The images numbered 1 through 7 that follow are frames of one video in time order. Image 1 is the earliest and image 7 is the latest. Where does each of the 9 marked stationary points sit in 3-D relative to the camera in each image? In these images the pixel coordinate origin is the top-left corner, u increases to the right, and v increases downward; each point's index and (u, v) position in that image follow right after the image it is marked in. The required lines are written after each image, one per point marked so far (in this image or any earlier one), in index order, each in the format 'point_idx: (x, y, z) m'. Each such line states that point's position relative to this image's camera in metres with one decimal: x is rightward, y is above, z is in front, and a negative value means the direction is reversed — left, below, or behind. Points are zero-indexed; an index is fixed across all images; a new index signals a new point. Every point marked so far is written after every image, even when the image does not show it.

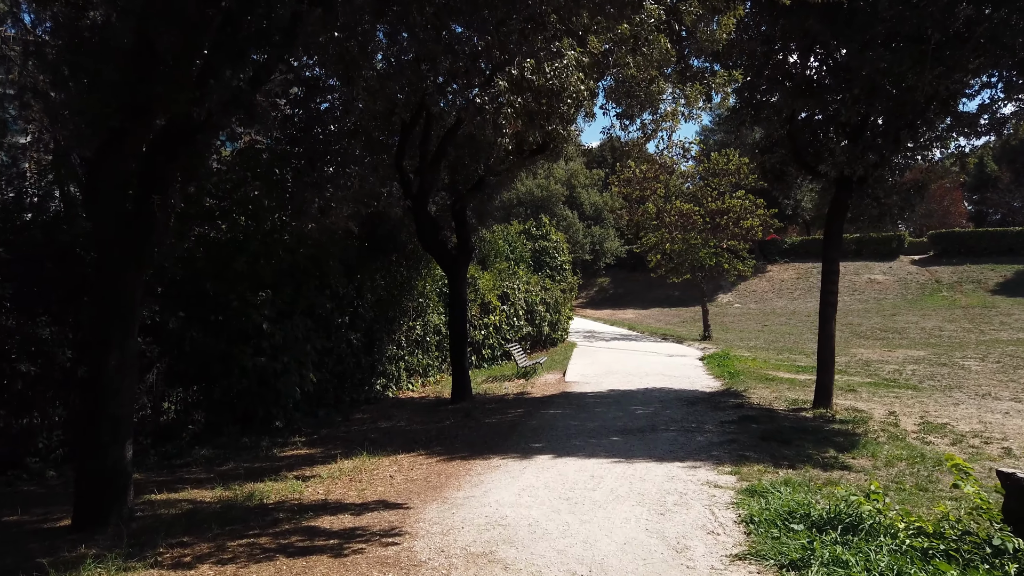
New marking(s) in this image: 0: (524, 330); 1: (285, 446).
0: (+0.3, -1.0, +18.1) m
1: (-2.7, -1.9, +8.8) m
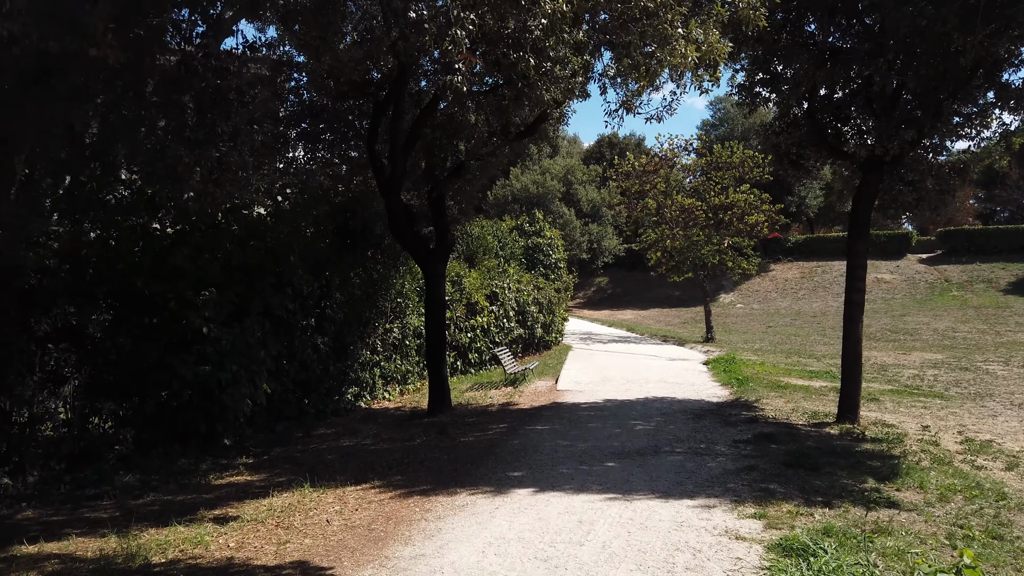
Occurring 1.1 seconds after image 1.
0: (+0.1, -1.0, +16.9) m
1: (-2.9, -1.8, +7.6) m
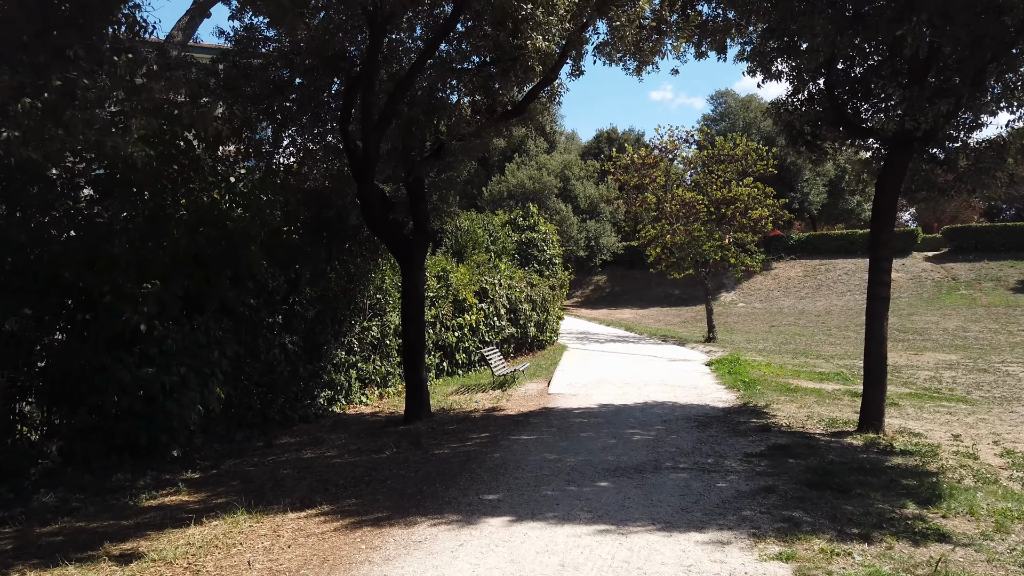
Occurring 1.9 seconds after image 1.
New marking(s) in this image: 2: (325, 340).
0: (-0.1, -0.9, +15.9) m
1: (-3.0, -1.8, +6.6) m
2: (-2.6, -0.7, +10.6) m
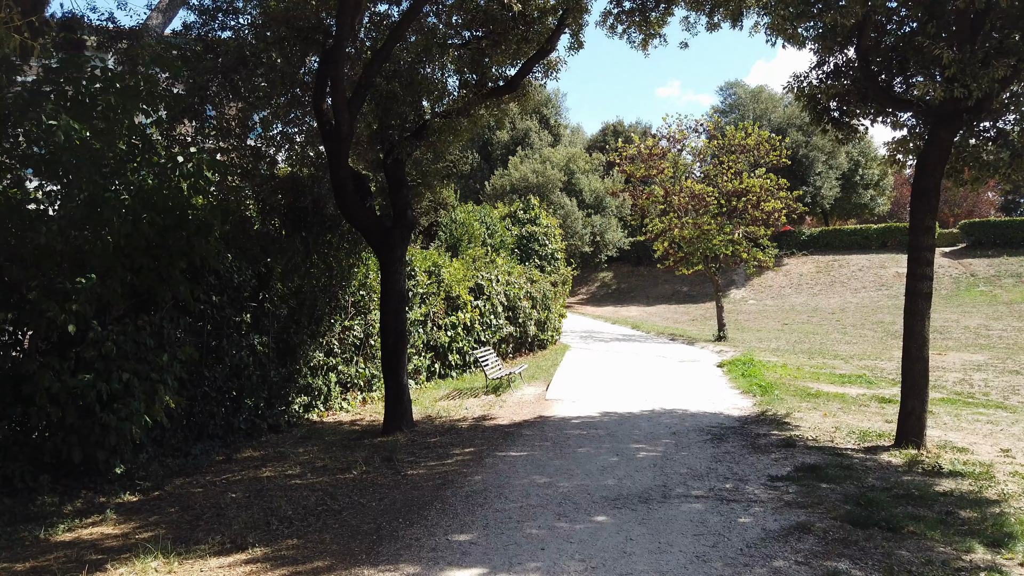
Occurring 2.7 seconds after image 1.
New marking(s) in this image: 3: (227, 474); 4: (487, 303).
0: (-0.2, -0.8, +14.9) m
1: (-3.2, -1.7, +5.7) m
2: (-2.7, -0.7, +9.7) m
3: (-2.6, -1.7, +6.9) m
4: (-0.5, -0.3, +14.2) m
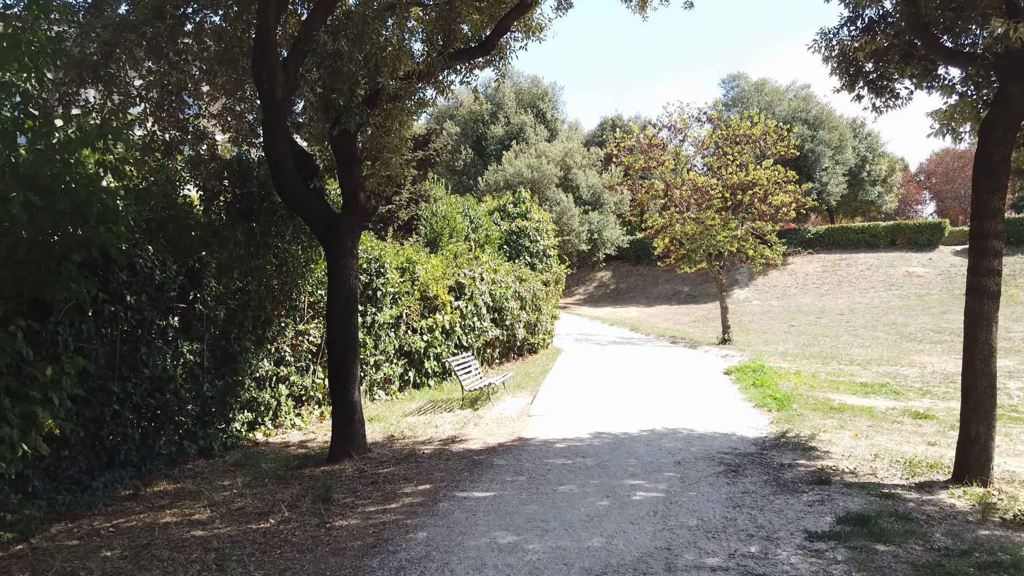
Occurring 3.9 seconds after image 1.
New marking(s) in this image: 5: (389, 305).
0: (-0.4, -0.8, +13.6) m
1: (-3.4, -1.7, +4.3) m
2: (-3.0, -0.7, +8.3) m
3: (-2.9, -1.7, +5.6) m
4: (-0.7, -0.3, +12.9) m
5: (-1.7, -0.2, +10.7) m
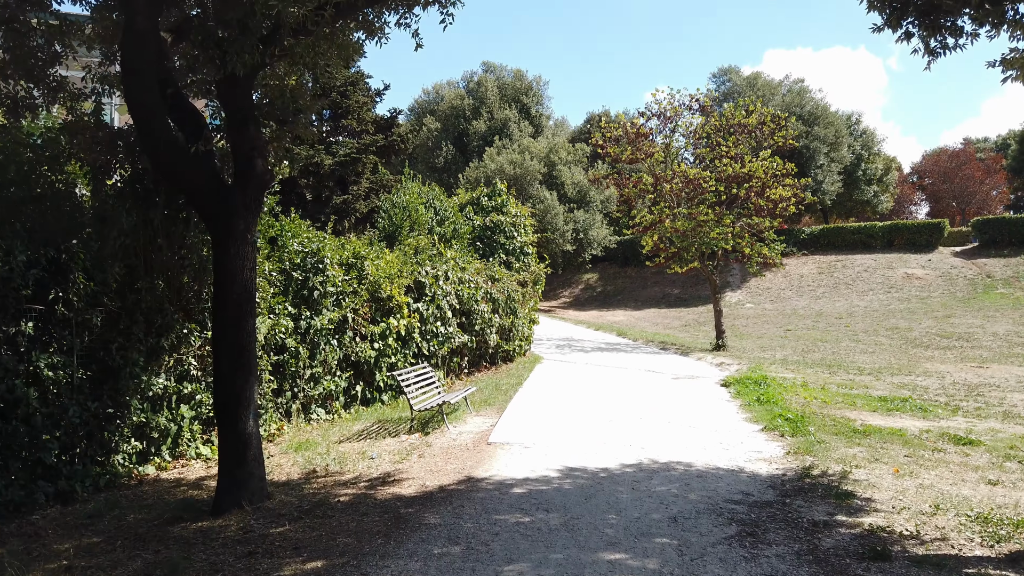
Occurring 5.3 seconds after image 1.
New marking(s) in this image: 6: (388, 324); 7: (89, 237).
0: (-0.9, -0.8, +12.0) m
1: (-3.8, -1.7, +2.6) m
2: (-3.4, -0.6, +6.7) m
3: (-3.2, -1.6, +3.9) m
4: (-1.2, -0.3, +11.2) m
5: (-2.2, -0.2, +9.1) m
6: (-1.7, -0.5, +10.1) m
7: (-3.6, +0.4, +6.4) m
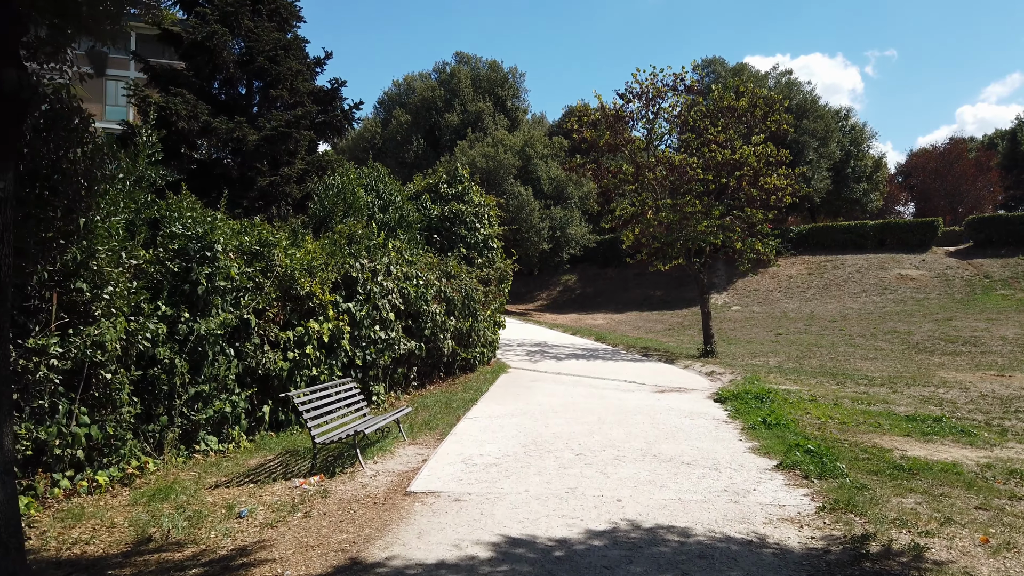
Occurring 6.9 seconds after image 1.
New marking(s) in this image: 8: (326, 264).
0: (-1.5, -0.8, +10.0) m
1: (-4.2, -1.6, +0.6) m
2: (-3.8, -0.6, +4.7) m
3: (-3.6, -1.6, +1.9) m
4: (-1.8, -0.2, +9.3) m
5: (-2.7, -0.2, +7.1) m
6: (-2.2, -0.4, +8.1) m
7: (-4.0, +0.5, +4.4) m
8: (-2.1, +0.3, +8.8) m
